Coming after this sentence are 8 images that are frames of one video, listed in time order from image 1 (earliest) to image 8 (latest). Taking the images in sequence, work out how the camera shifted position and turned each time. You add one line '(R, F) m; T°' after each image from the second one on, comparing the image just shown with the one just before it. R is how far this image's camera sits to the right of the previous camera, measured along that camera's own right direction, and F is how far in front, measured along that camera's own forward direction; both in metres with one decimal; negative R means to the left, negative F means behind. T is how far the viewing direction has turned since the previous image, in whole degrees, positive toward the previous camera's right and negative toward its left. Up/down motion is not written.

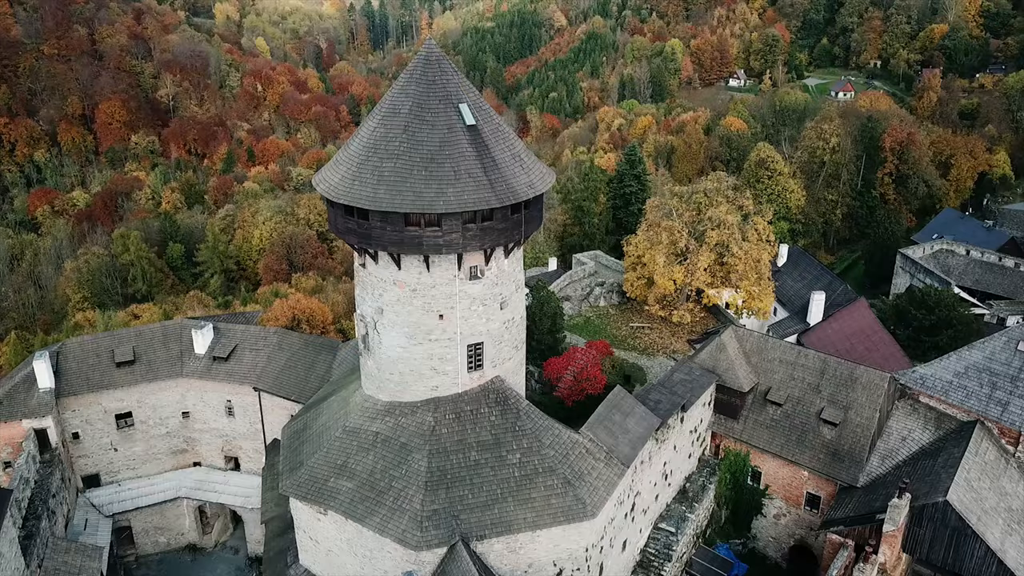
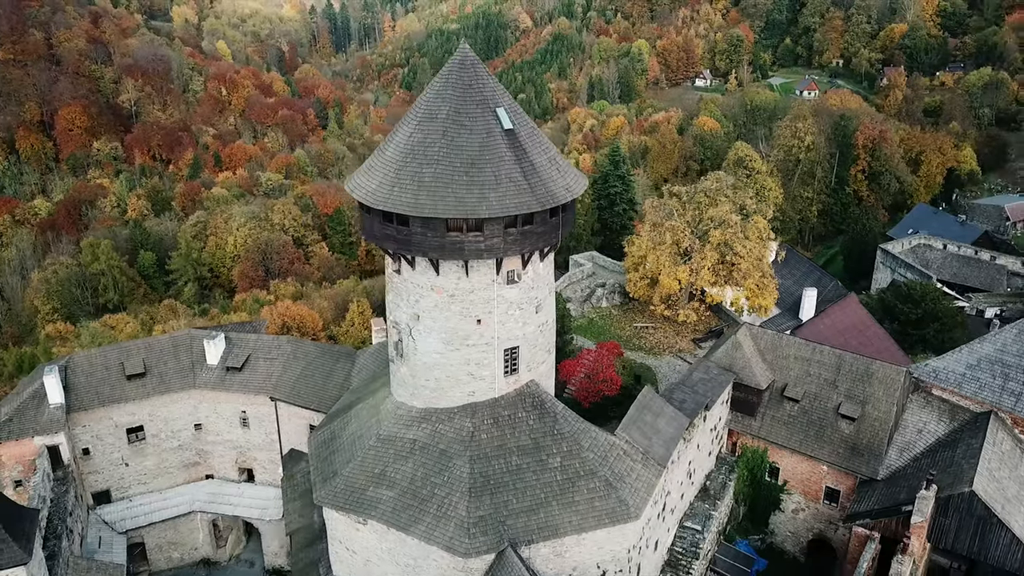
(-1.7, +0.1) m; +3°
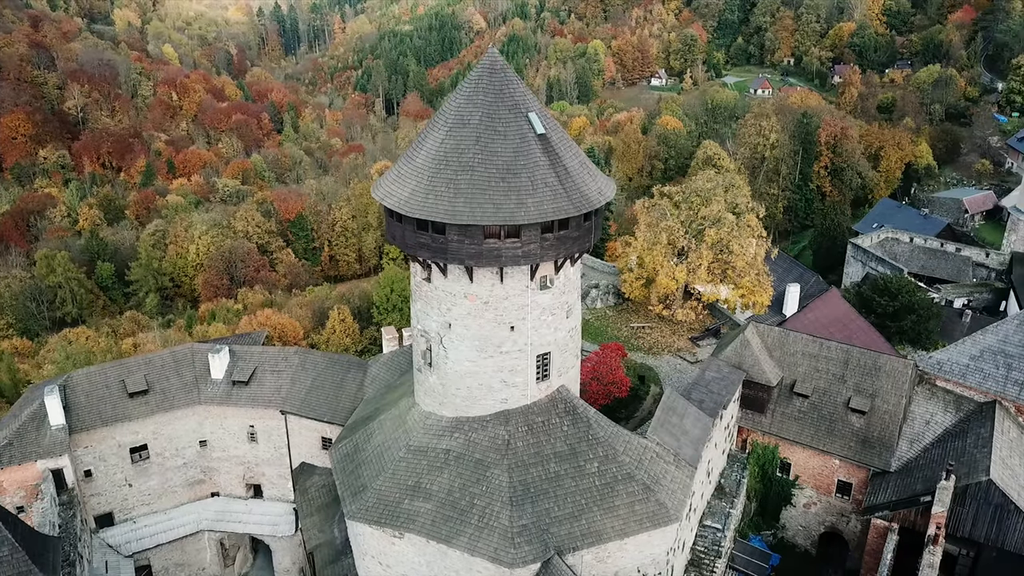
(-1.8, +0.2) m; +3°
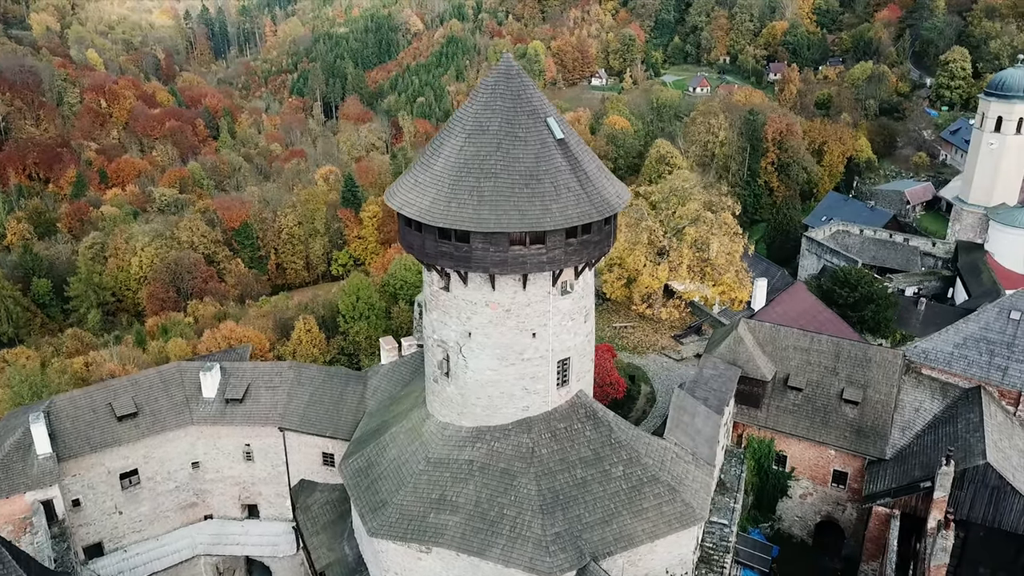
(-1.8, +0.2) m; +4°
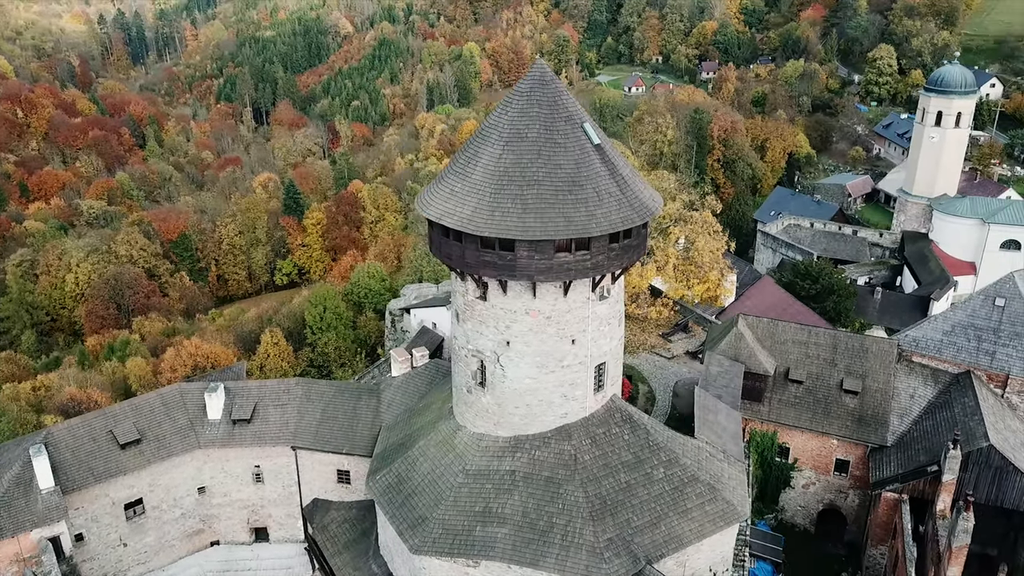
(-2.4, +0.2) m; +5°
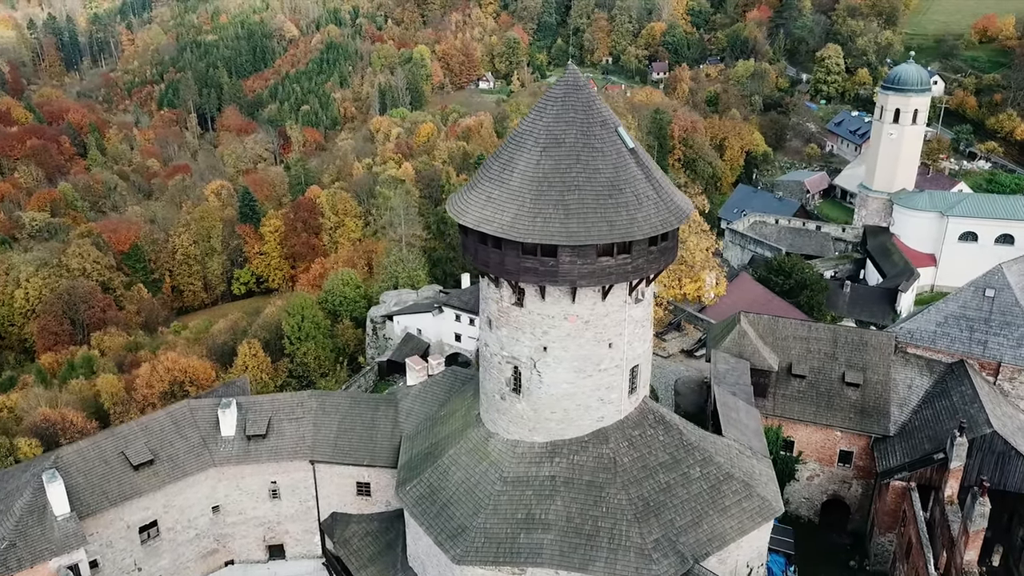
(-2.0, +0.1) m; +4°
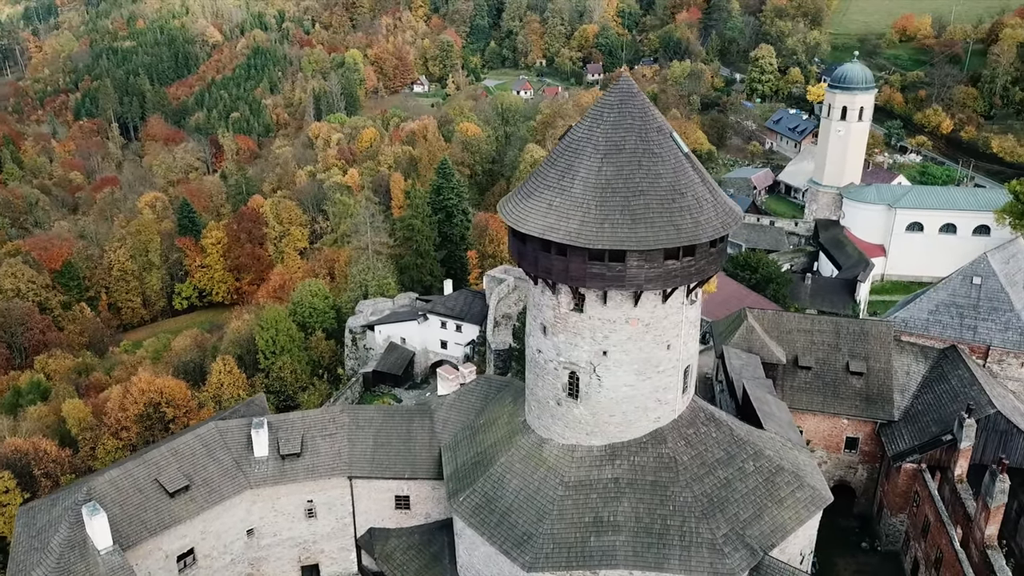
(-3.0, 0.0) m; +5°
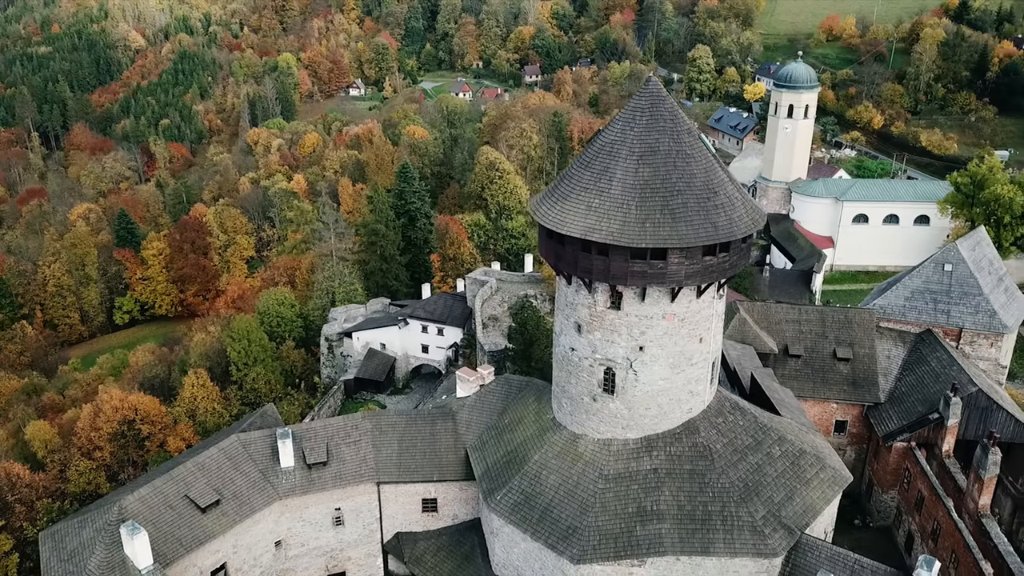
(-2.5, -0.3) m; +5°
